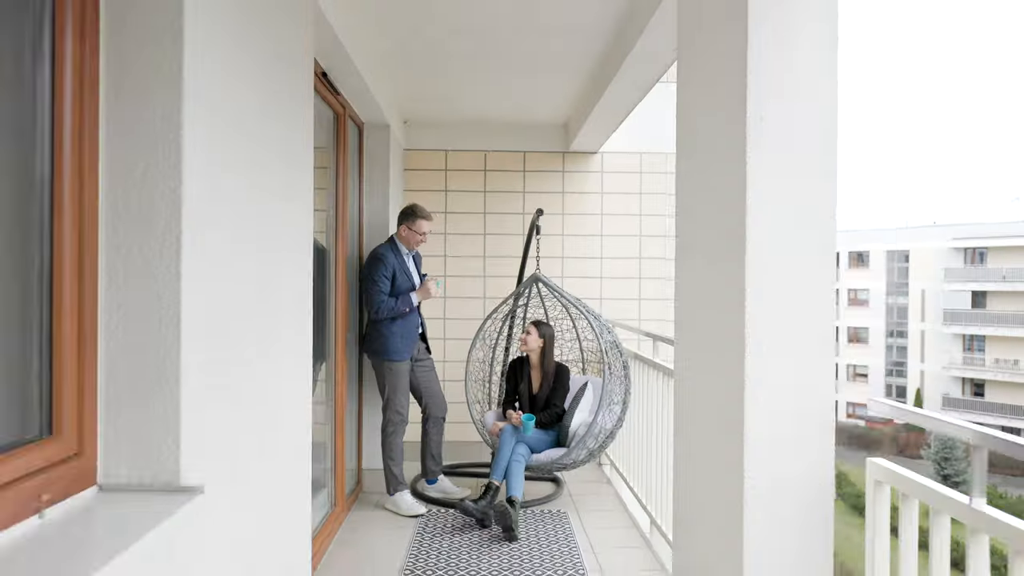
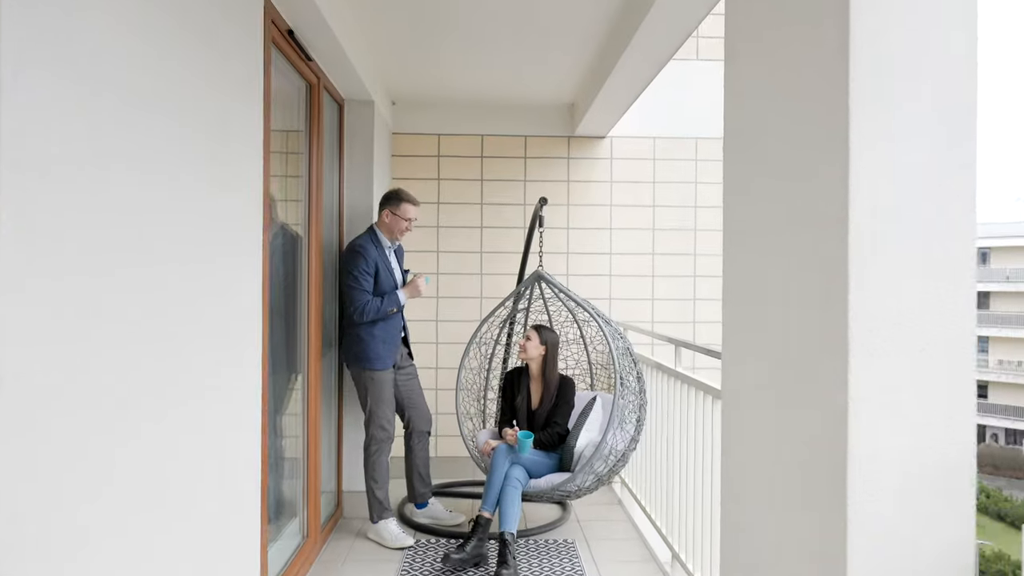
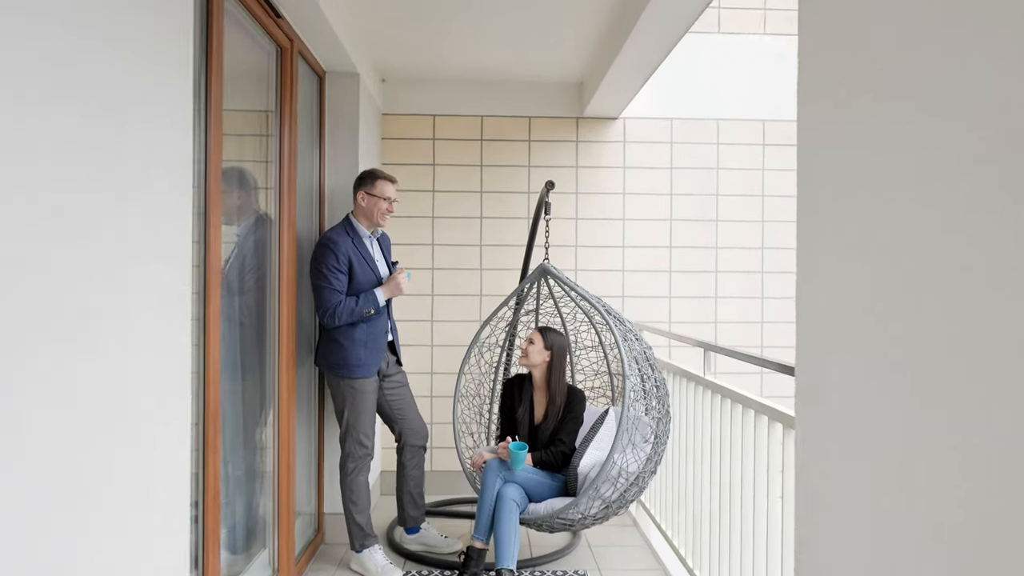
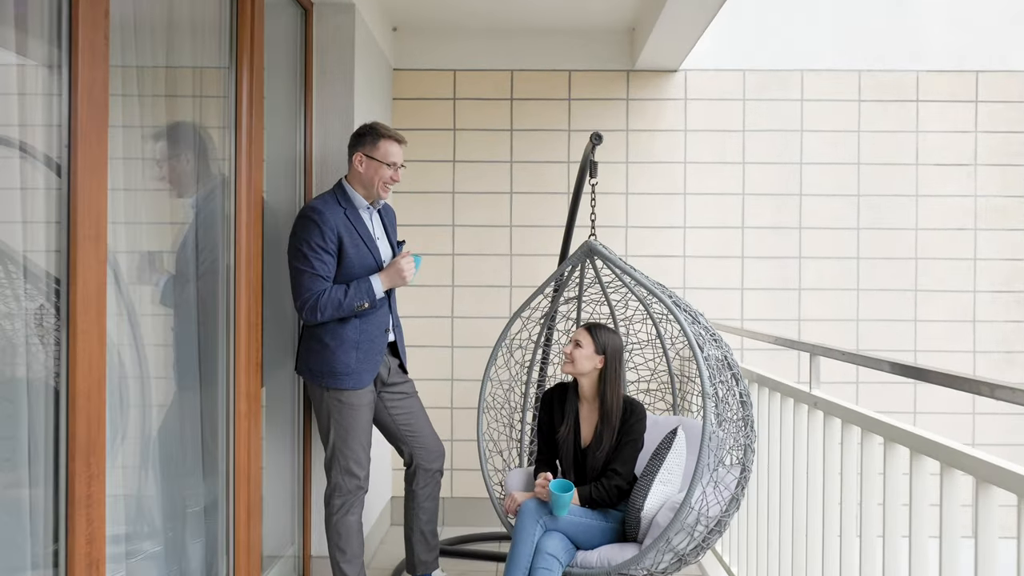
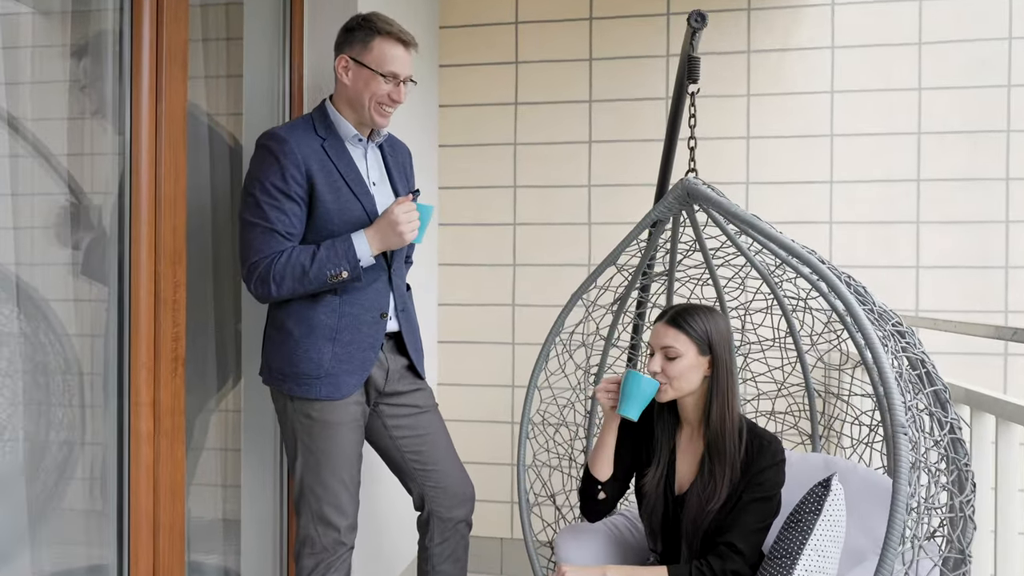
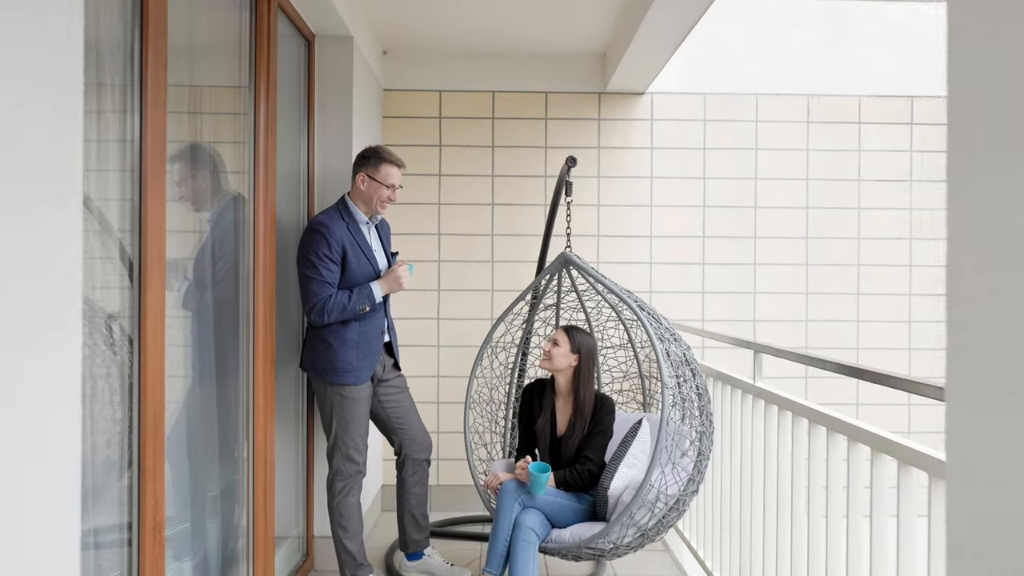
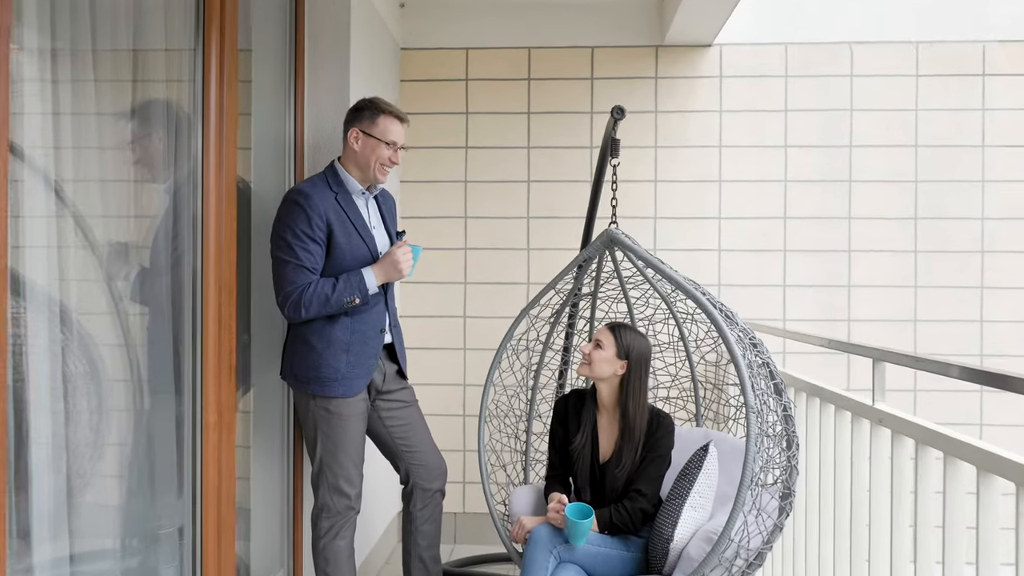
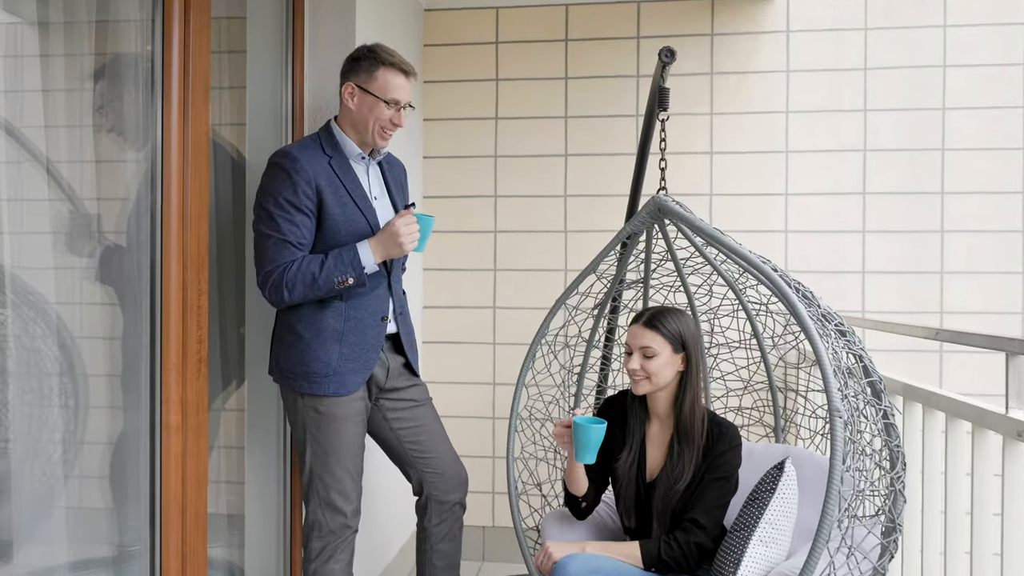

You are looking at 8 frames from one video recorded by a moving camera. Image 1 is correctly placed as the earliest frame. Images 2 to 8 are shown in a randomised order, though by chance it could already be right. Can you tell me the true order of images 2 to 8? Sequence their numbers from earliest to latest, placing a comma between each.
2, 3, 6, 4, 7, 8, 5
